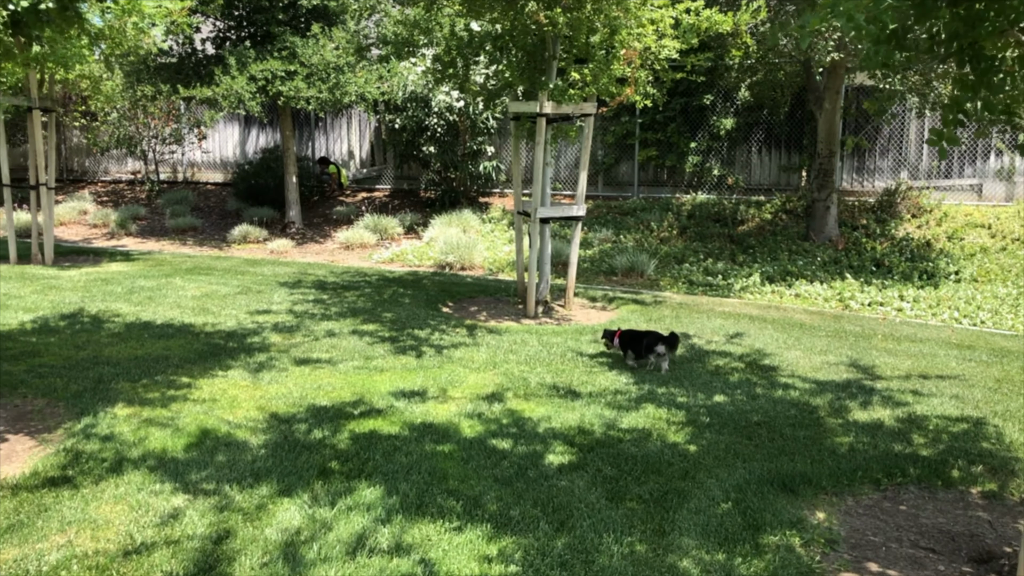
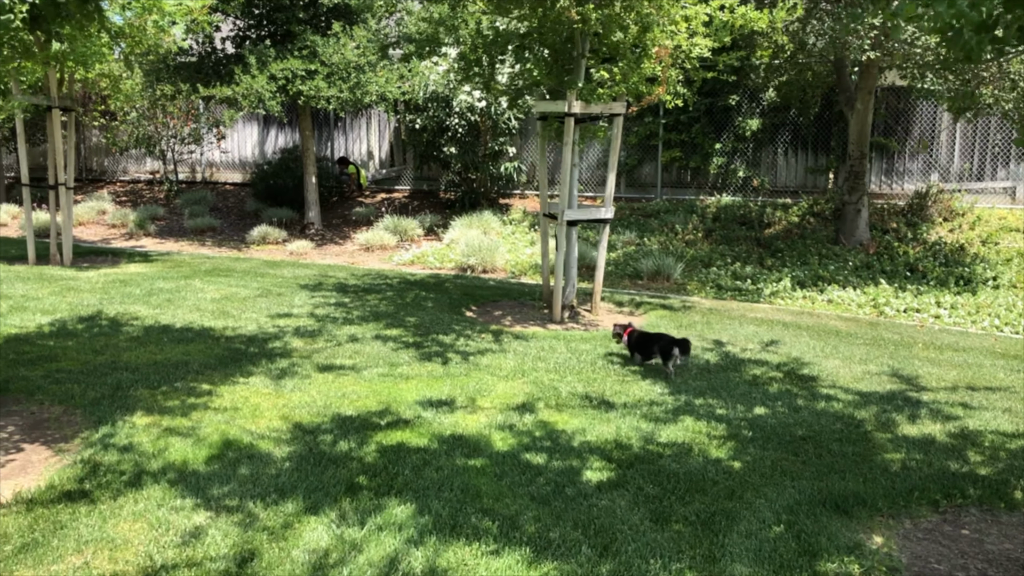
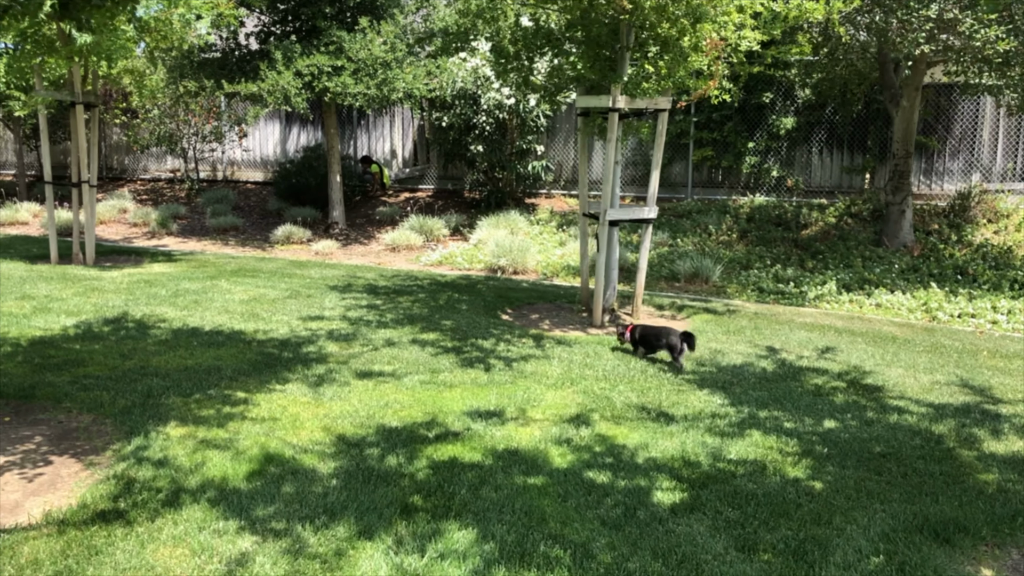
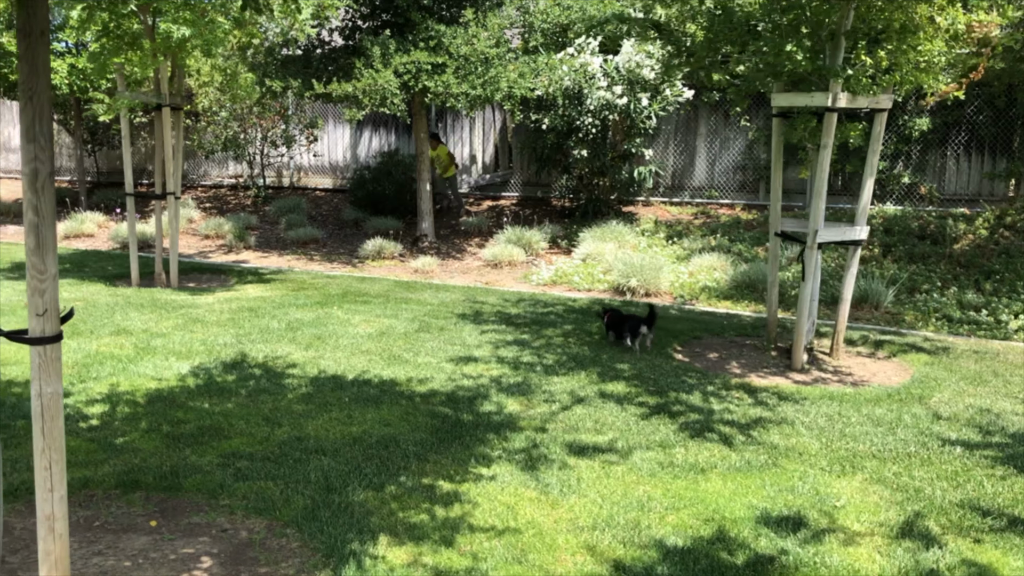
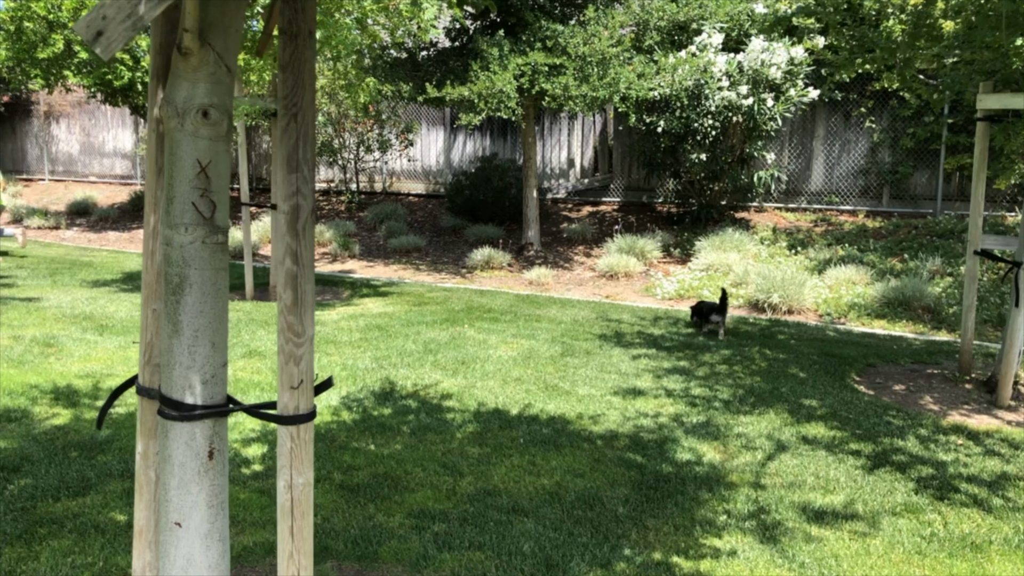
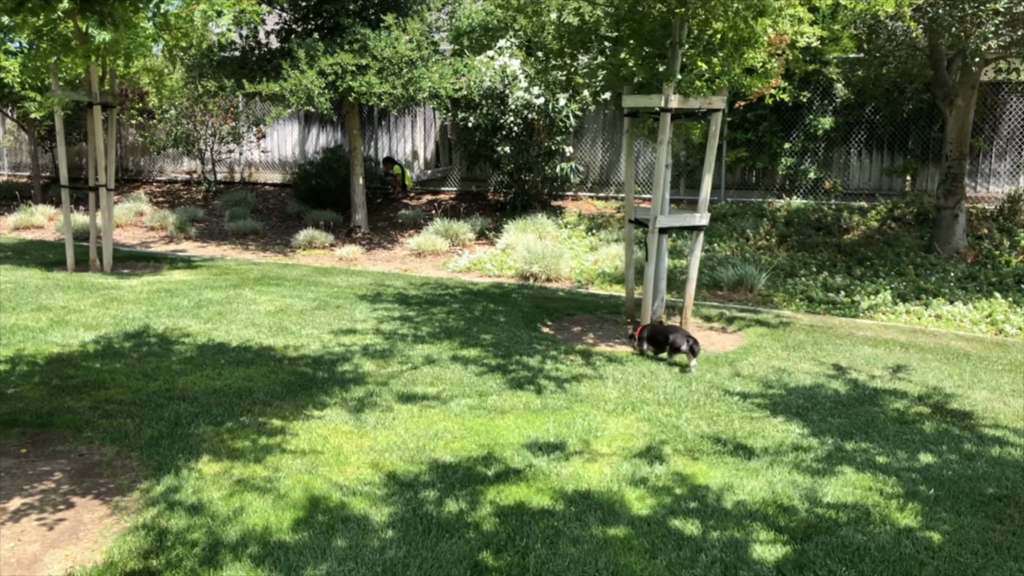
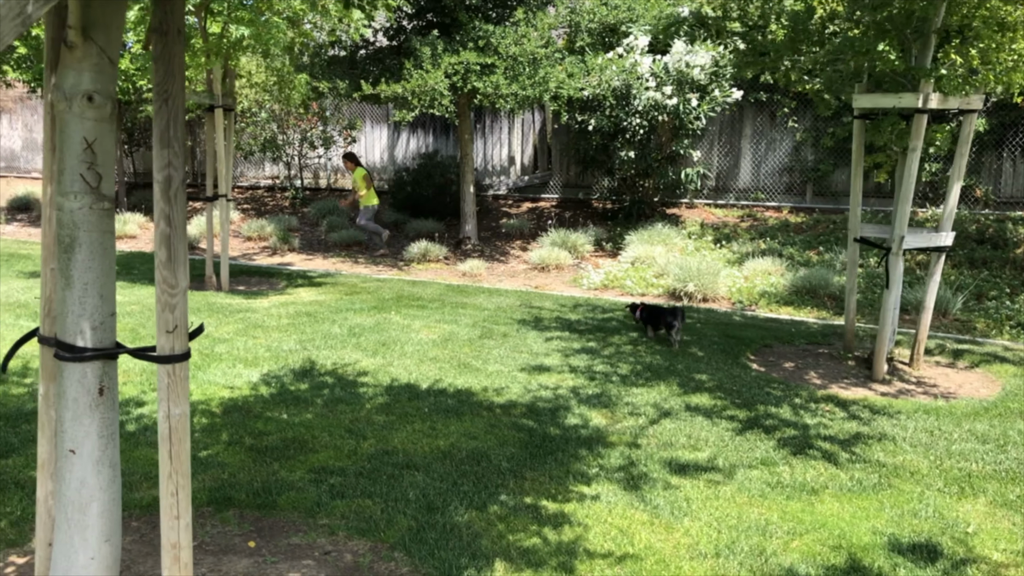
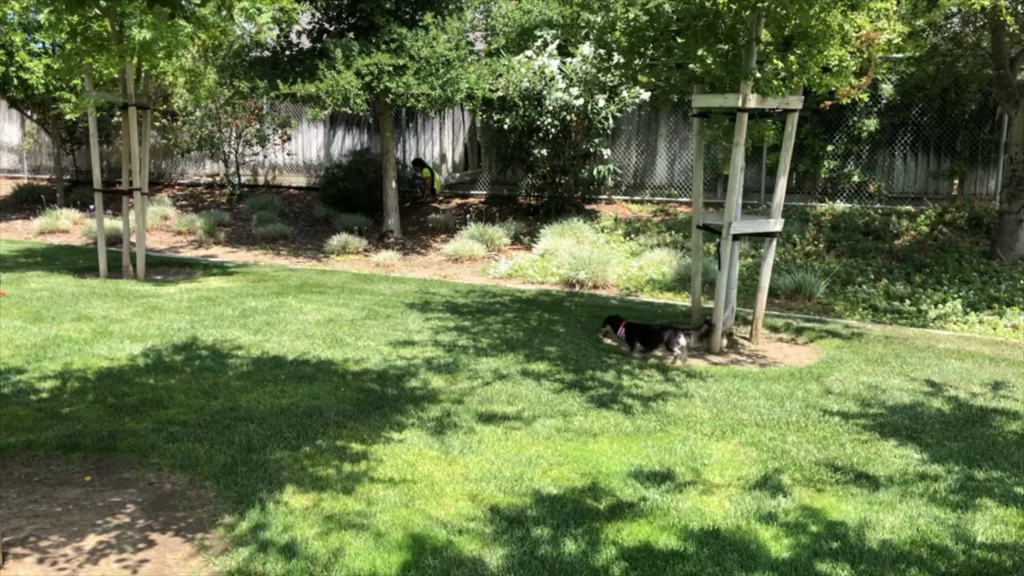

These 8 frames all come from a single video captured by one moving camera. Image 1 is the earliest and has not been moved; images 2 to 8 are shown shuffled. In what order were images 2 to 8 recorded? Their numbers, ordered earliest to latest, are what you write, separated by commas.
2, 3, 6, 8, 4, 7, 5
